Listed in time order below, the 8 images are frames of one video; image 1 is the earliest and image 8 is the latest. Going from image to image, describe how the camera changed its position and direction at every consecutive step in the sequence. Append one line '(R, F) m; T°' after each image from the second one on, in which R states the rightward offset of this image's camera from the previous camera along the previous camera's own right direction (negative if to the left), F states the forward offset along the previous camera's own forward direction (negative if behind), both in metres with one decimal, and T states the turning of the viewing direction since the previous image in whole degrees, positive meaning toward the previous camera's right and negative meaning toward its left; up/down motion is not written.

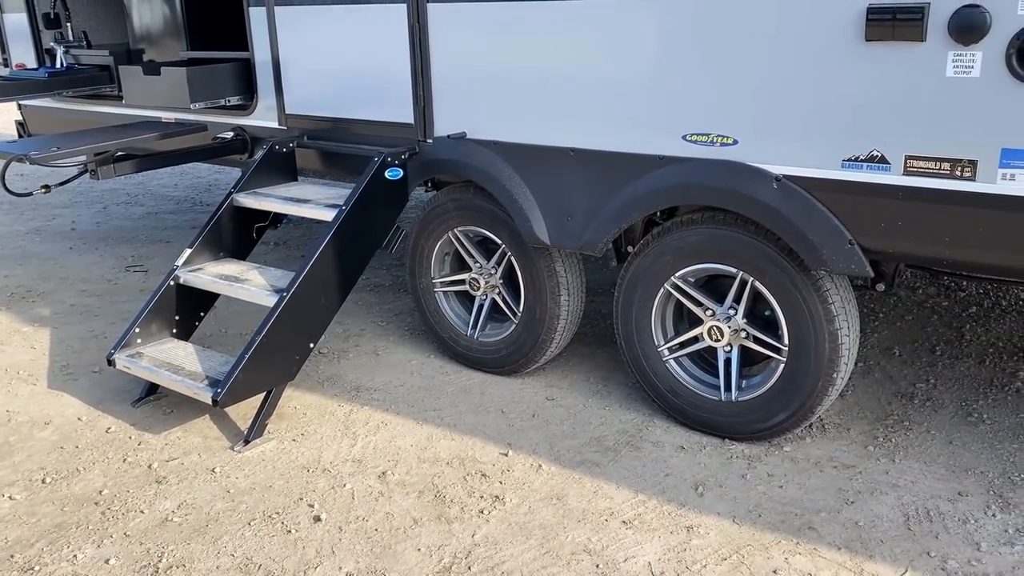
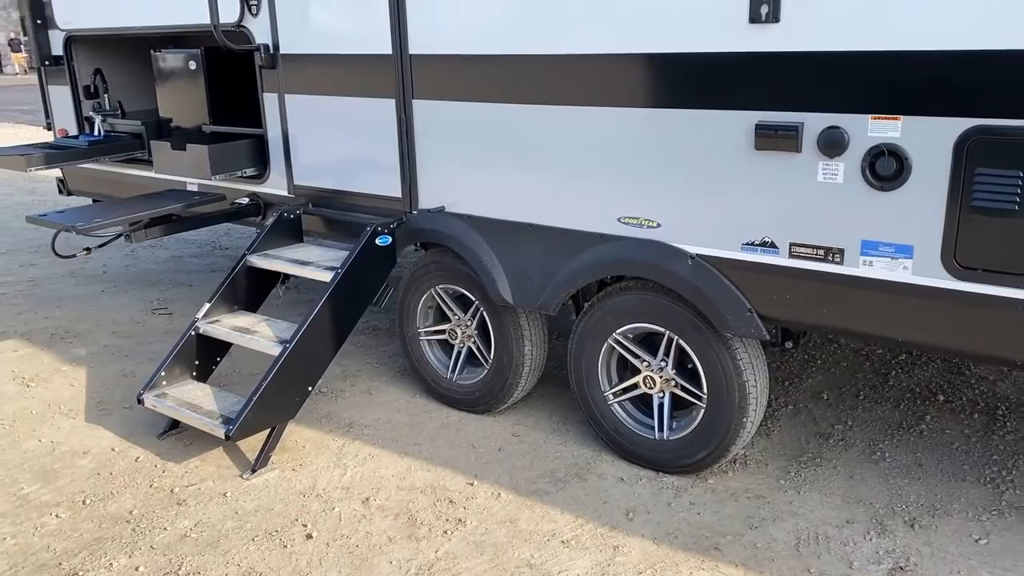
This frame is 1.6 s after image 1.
(+0.2, -0.5) m; -1°
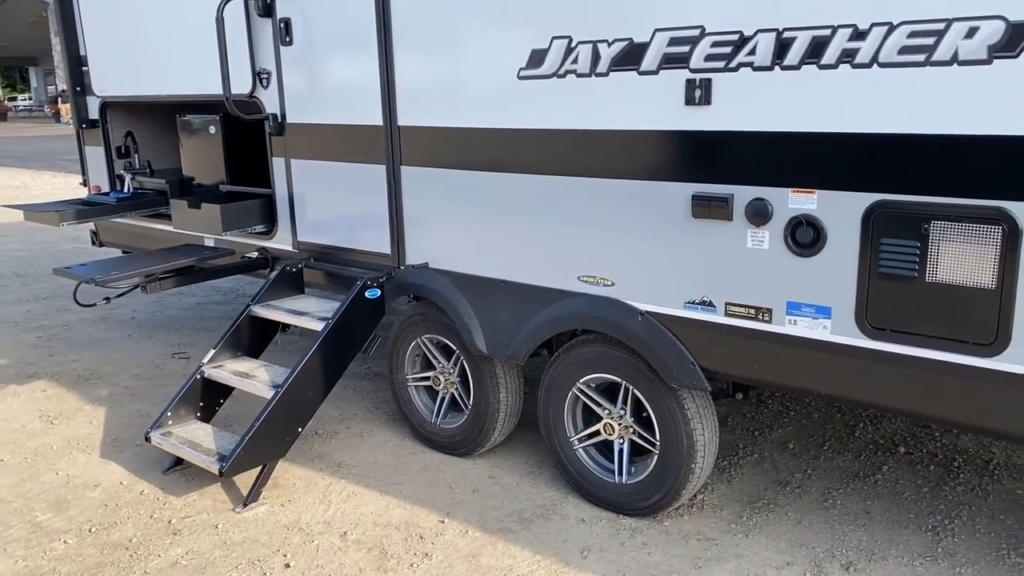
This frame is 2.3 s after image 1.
(+0.3, -0.3) m; -3°
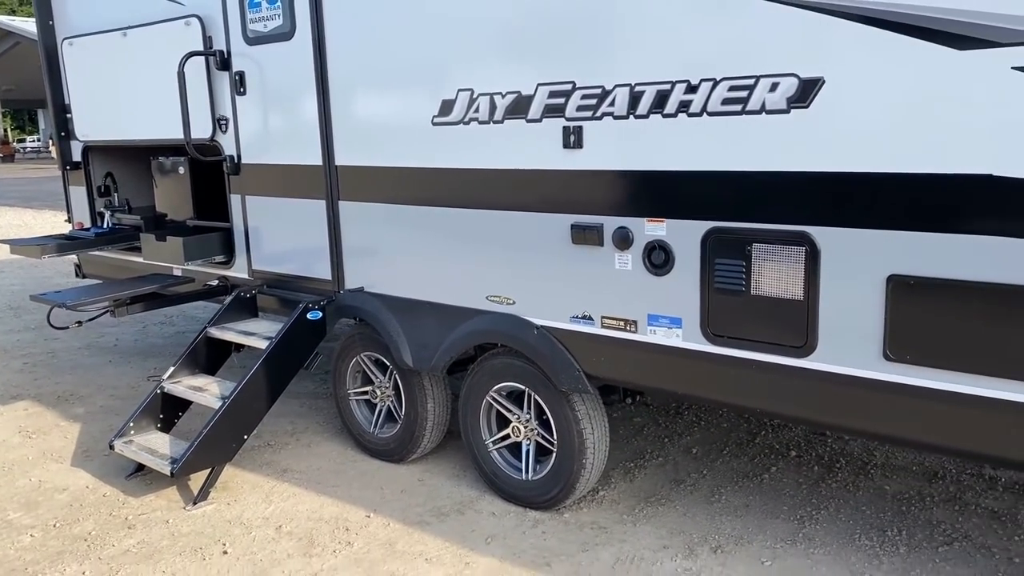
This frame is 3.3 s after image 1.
(+0.4, -0.4) m; 0°
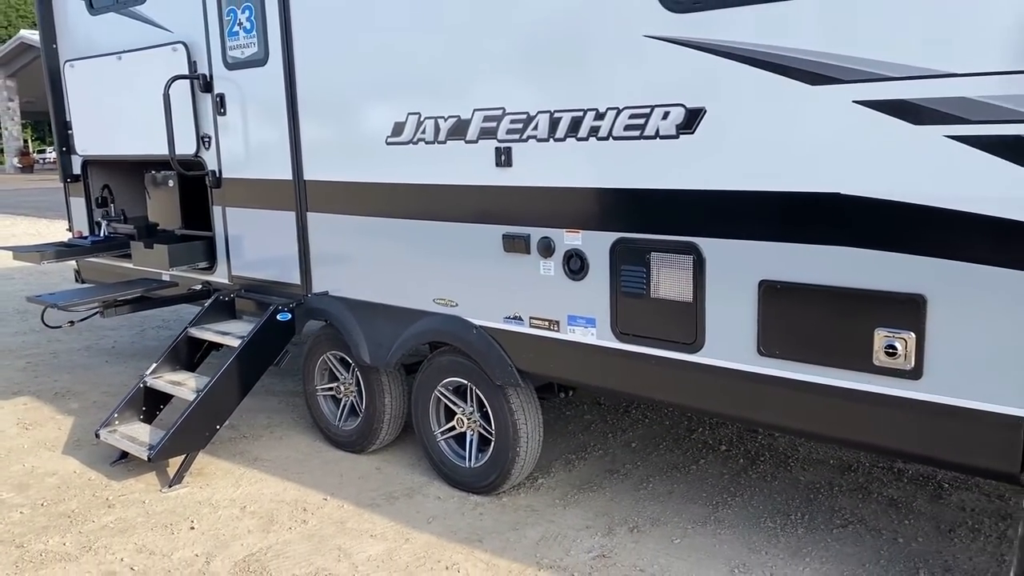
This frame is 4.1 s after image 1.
(+0.3, -0.4) m; -1°
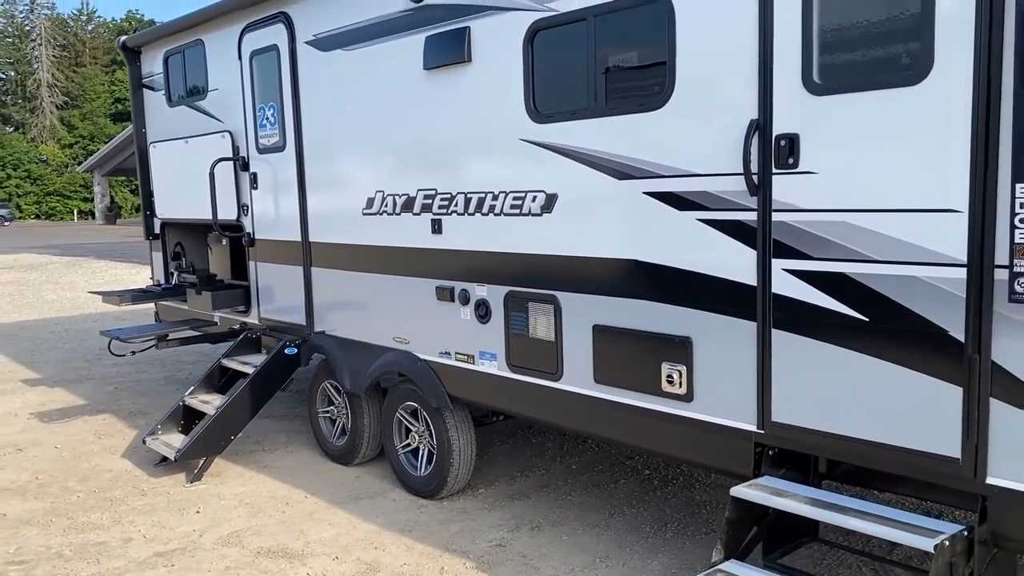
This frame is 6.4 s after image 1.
(+0.9, -0.9) m; -7°
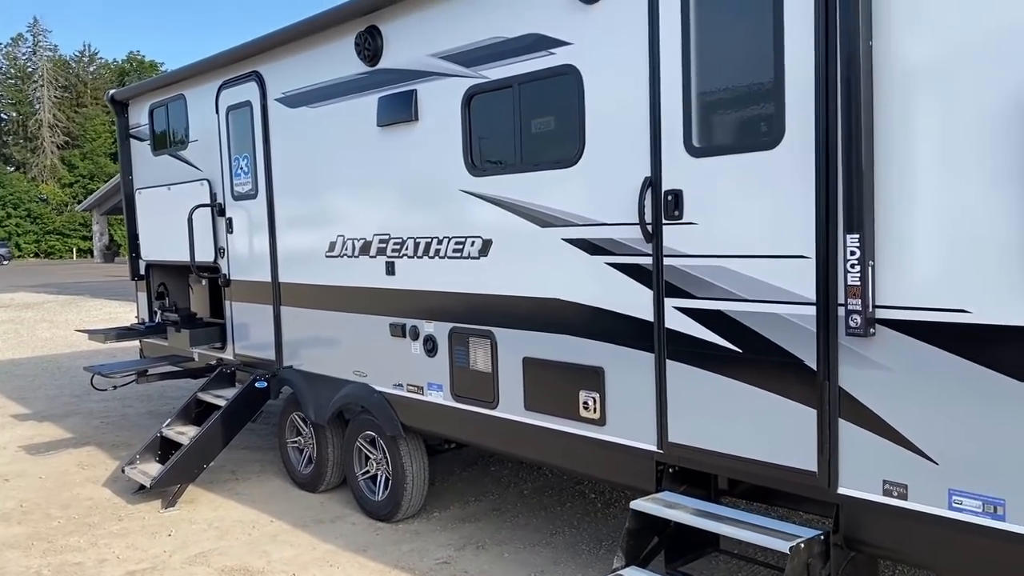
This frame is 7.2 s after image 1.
(+0.3, -0.4) m; 0°
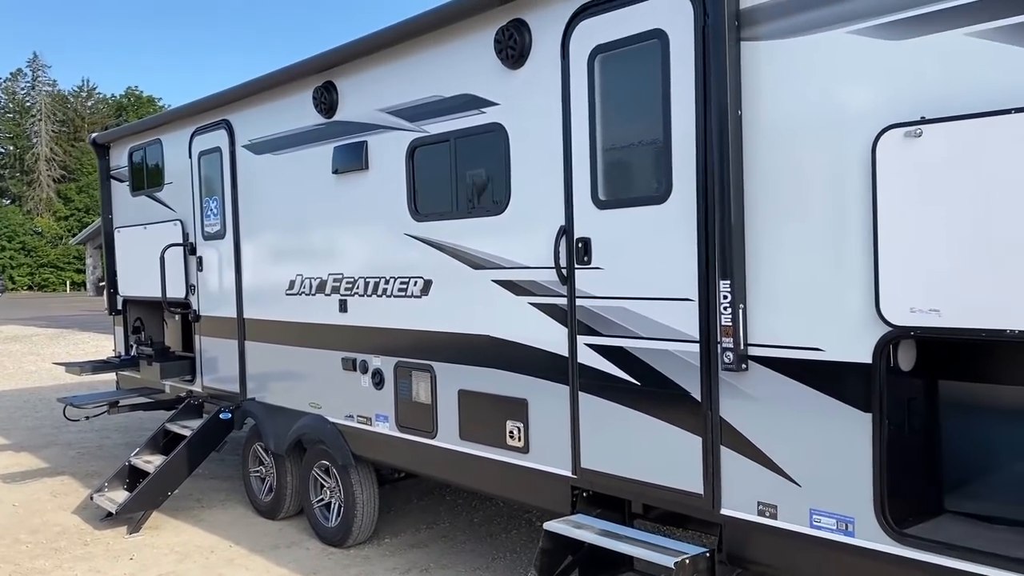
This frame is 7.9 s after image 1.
(+0.3, -0.3) m; 0°
